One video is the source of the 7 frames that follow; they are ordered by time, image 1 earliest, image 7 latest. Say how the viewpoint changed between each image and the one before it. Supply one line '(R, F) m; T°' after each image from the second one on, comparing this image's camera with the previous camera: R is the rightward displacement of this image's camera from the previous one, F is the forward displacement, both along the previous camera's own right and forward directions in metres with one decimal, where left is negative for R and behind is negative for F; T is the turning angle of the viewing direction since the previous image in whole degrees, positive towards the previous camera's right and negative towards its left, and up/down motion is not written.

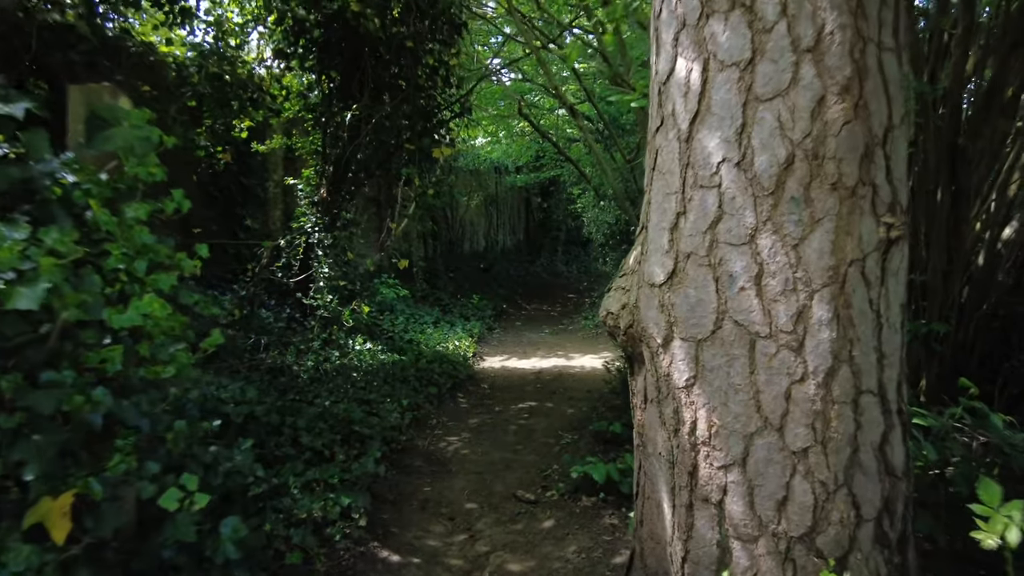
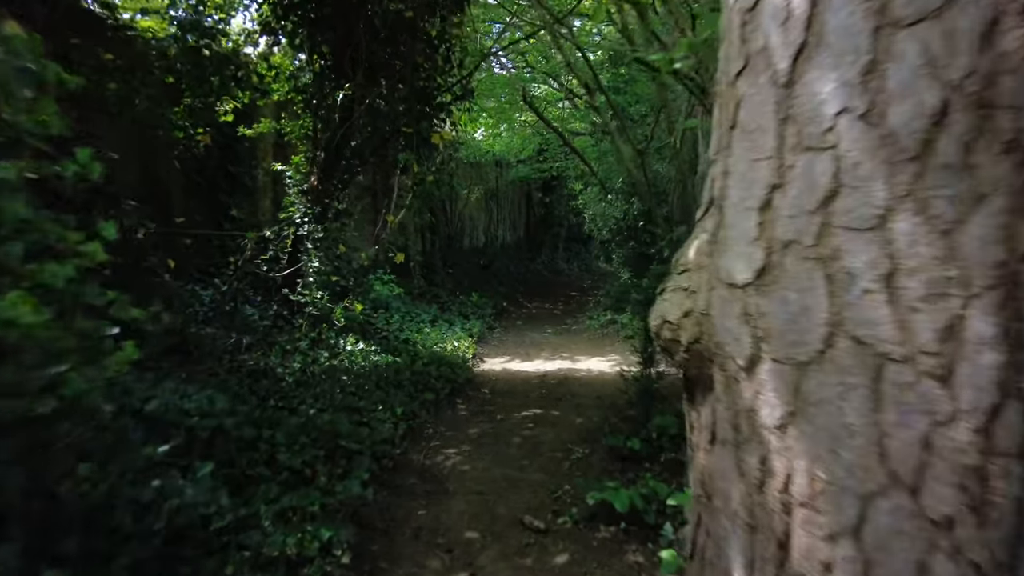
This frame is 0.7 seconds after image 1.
(-0.1, +0.6) m; 0°
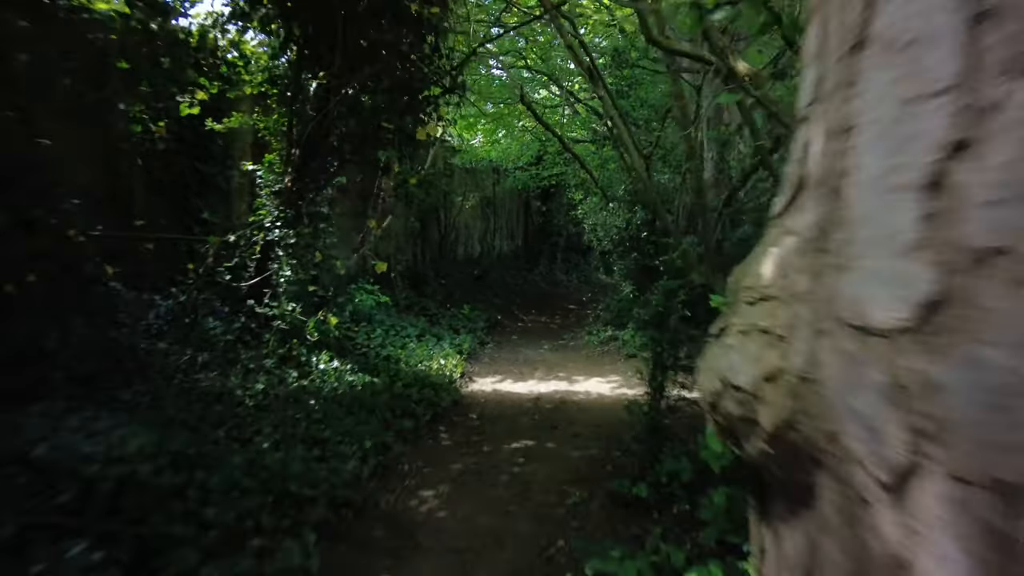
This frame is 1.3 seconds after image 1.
(+0.1, +0.7) m; 0°
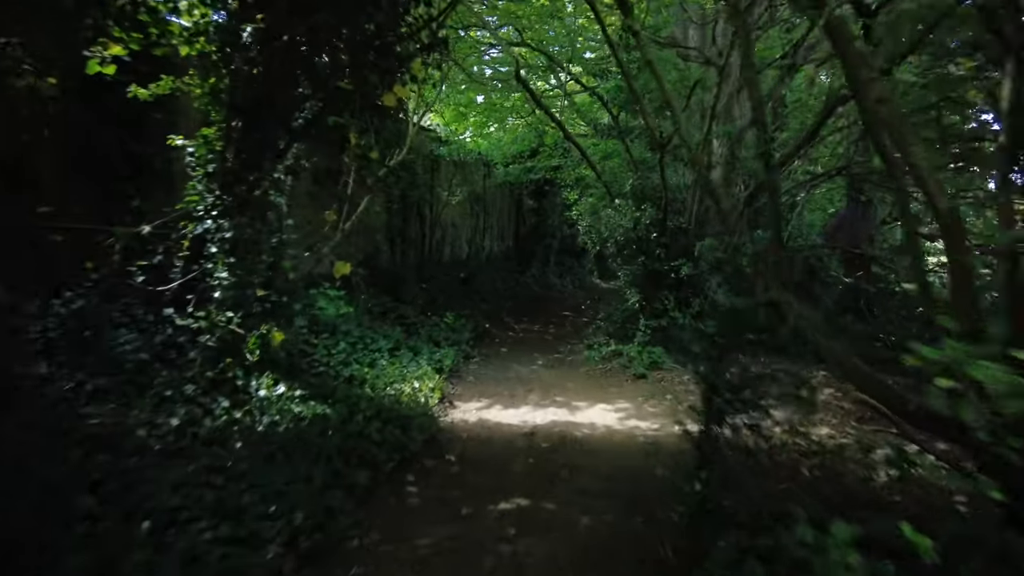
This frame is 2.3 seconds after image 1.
(0.0, +1.3) m; +1°
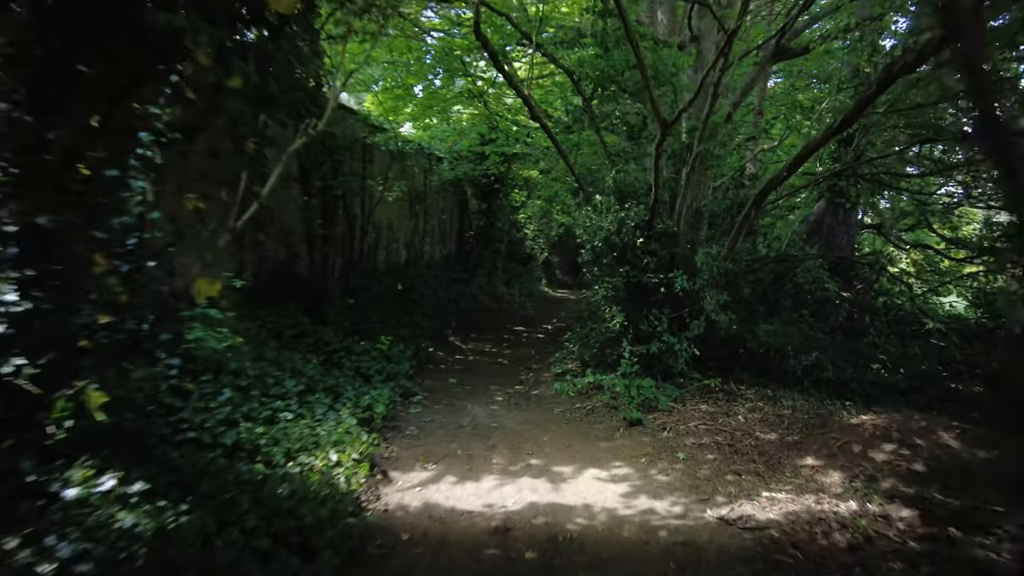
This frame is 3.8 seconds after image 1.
(-0.2, +1.9) m; +6°
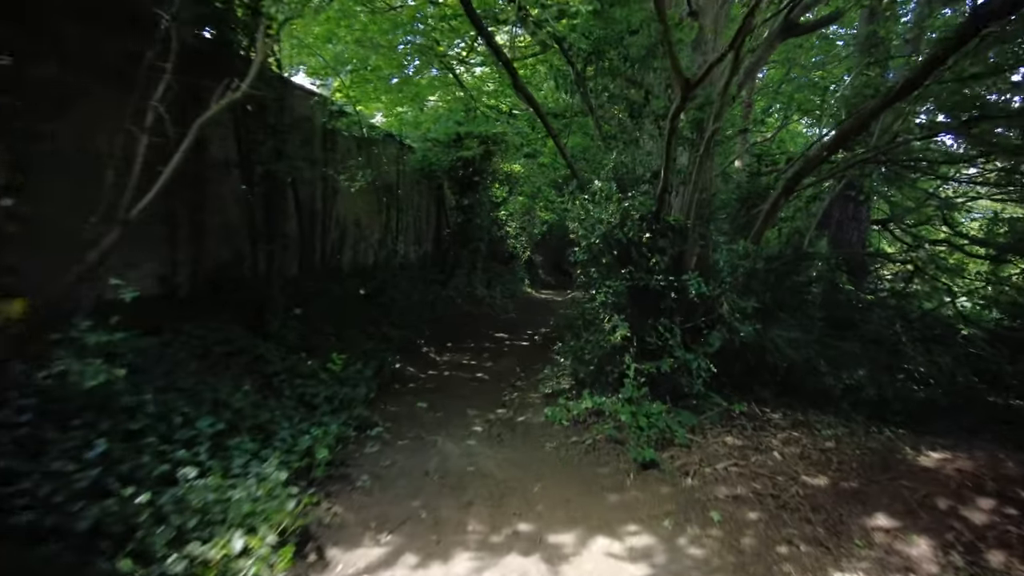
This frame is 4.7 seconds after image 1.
(0.0, +1.3) m; +2°
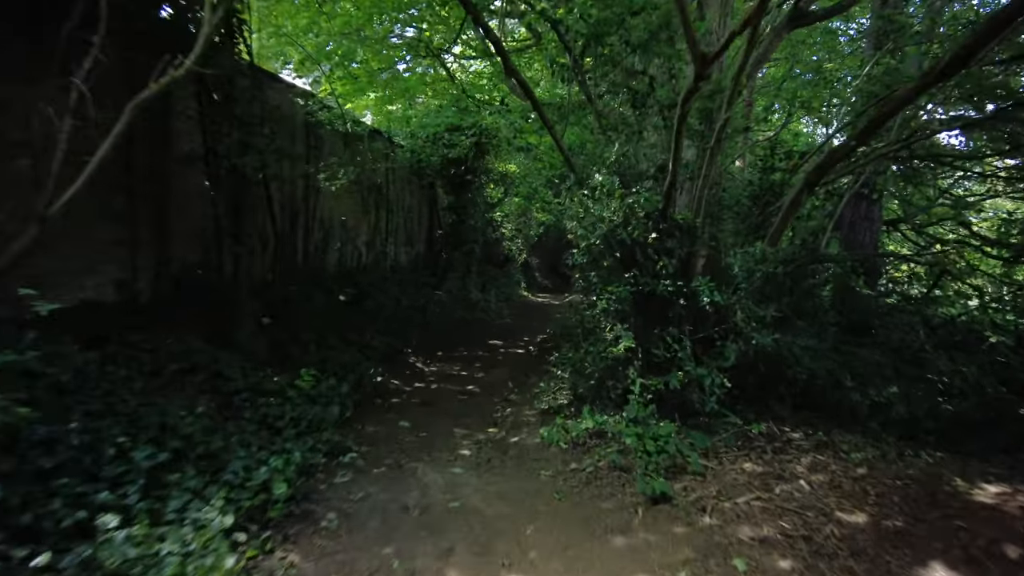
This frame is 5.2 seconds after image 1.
(+0.1, +0.6) m; 0°
